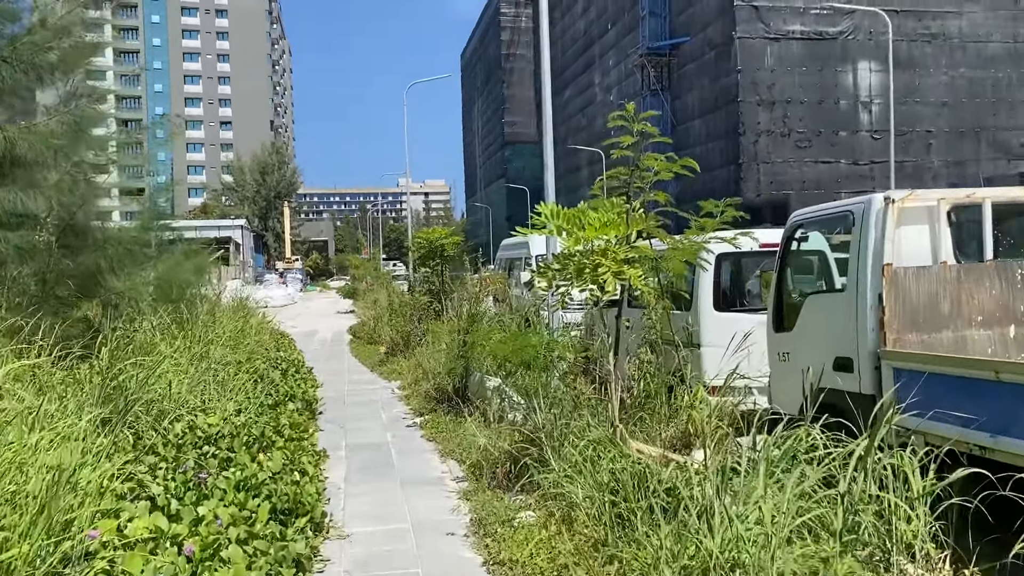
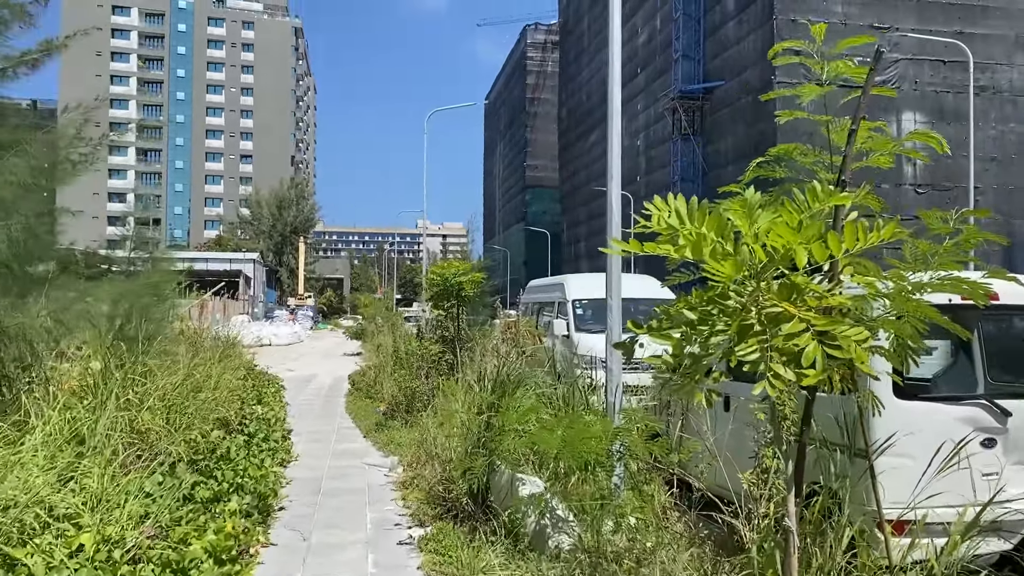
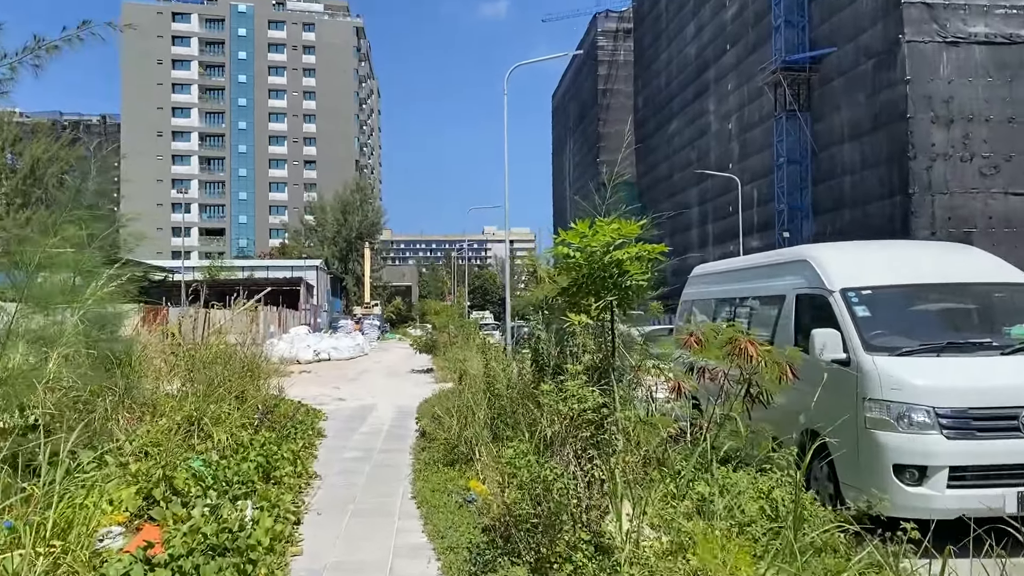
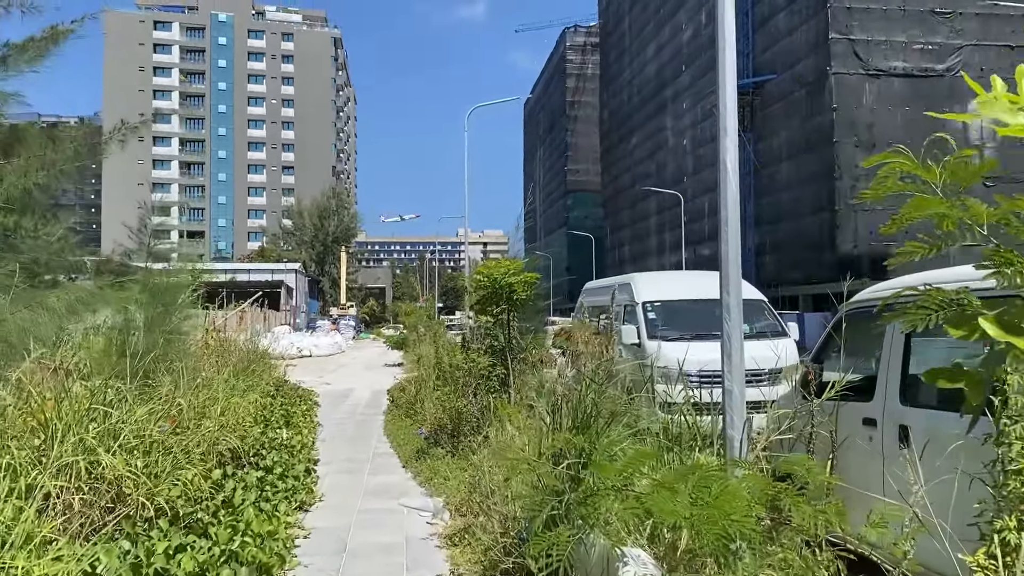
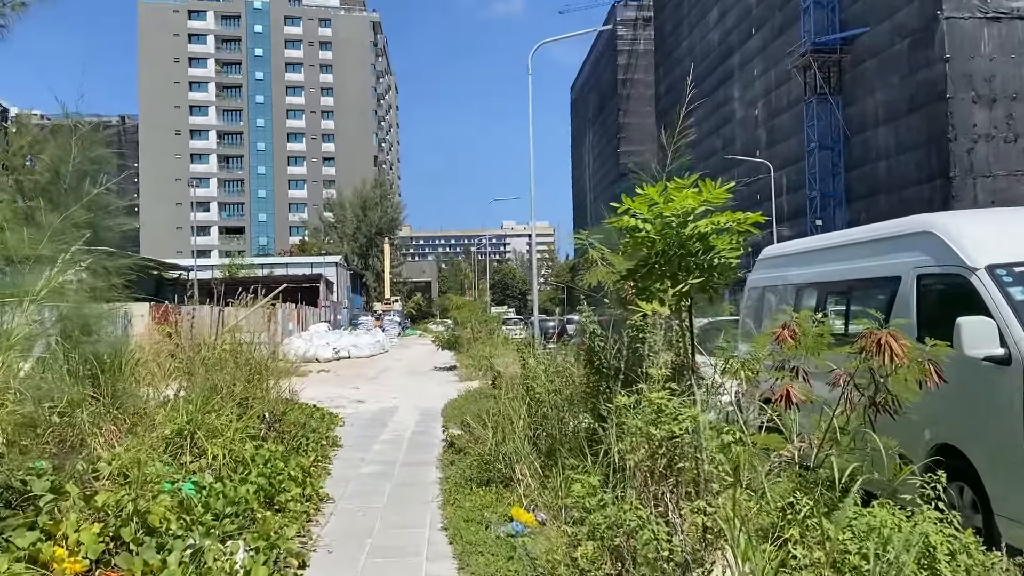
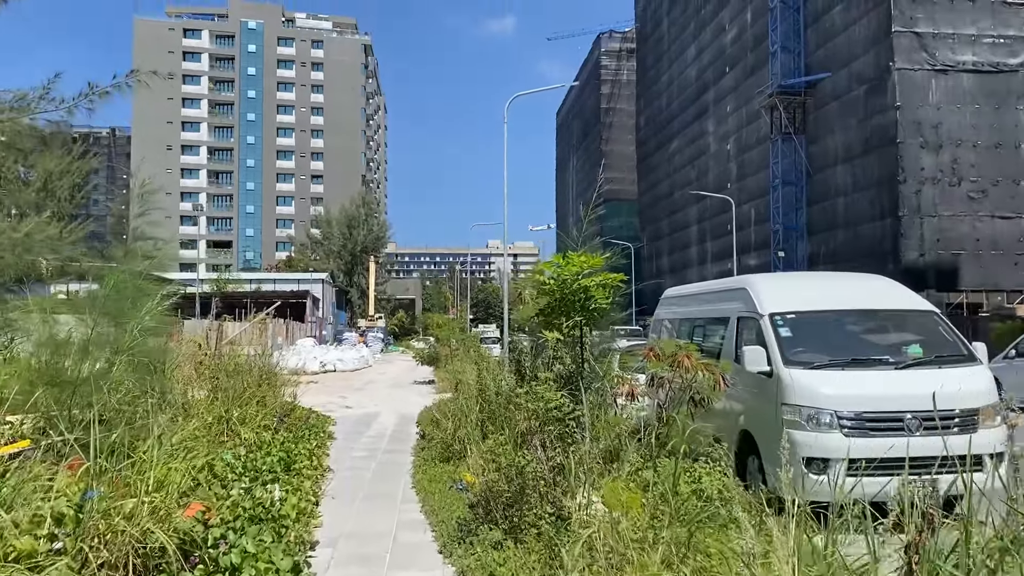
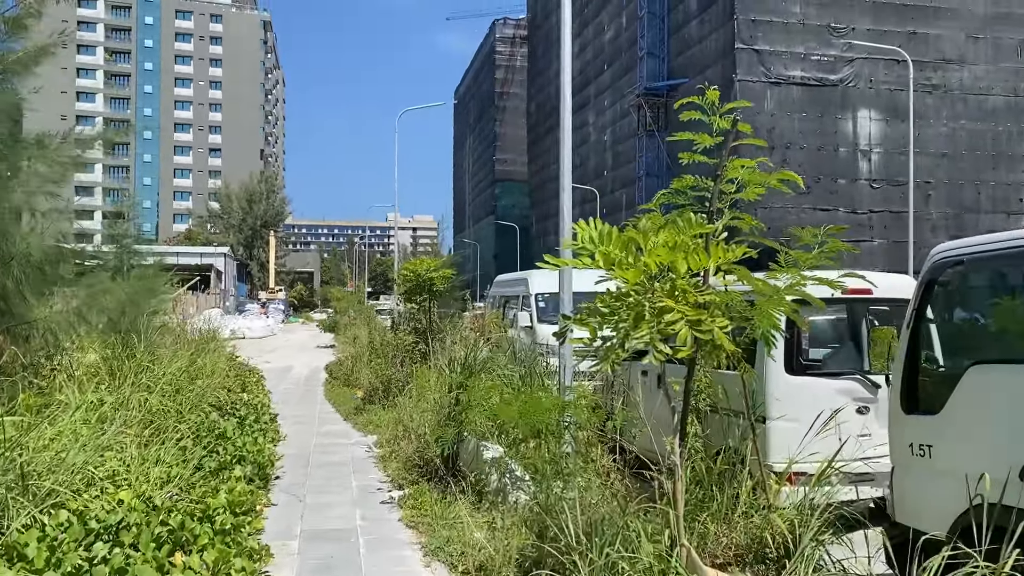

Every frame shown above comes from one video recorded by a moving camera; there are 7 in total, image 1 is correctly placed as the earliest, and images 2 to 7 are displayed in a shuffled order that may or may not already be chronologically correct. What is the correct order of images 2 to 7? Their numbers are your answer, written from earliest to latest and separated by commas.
7, 2, 4, 6, 3, 5
